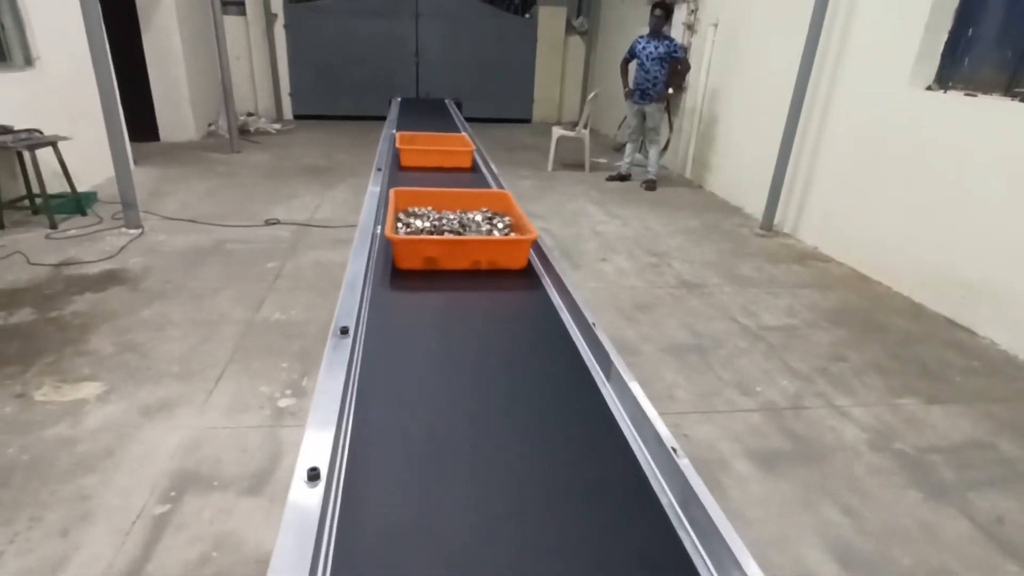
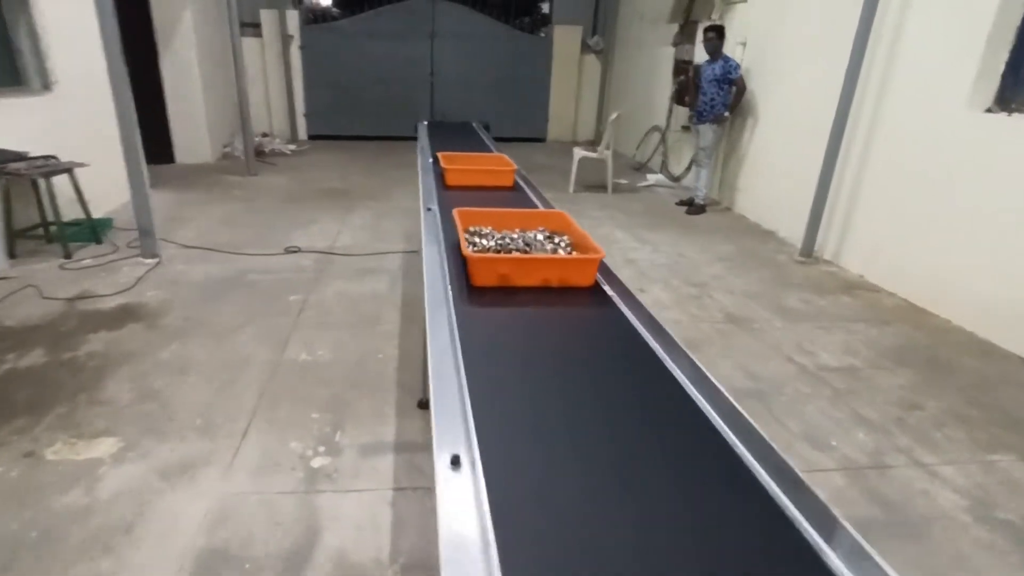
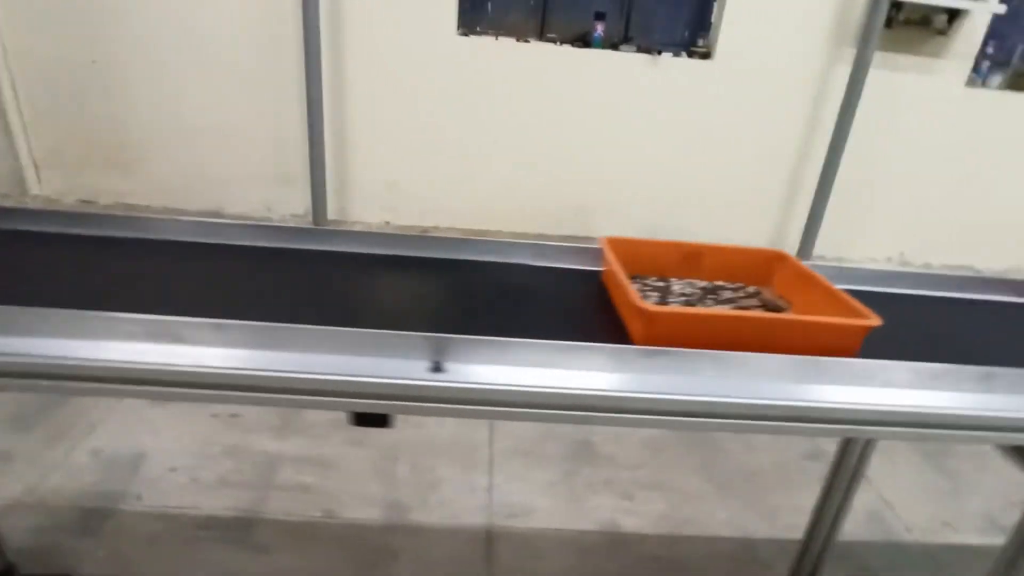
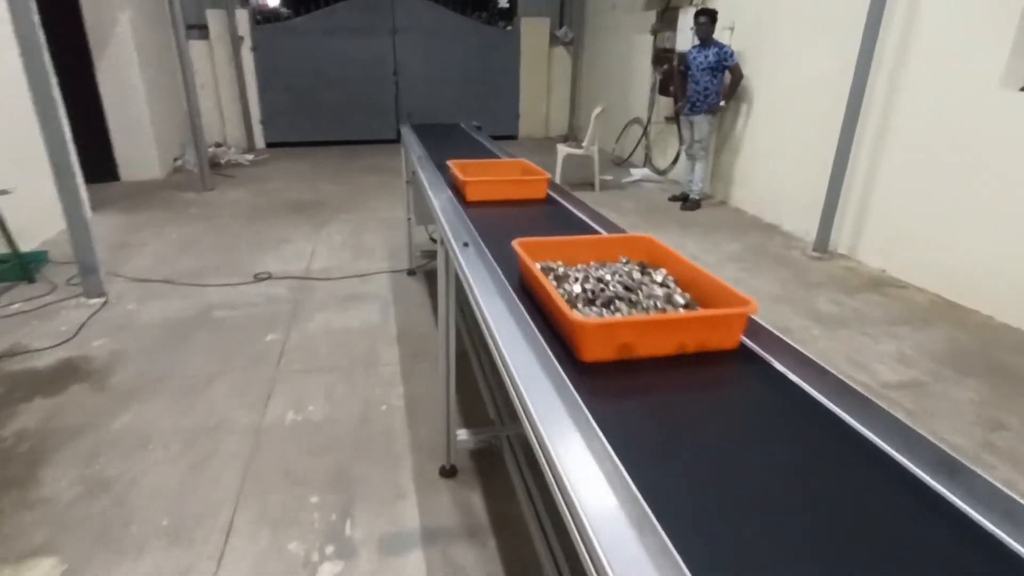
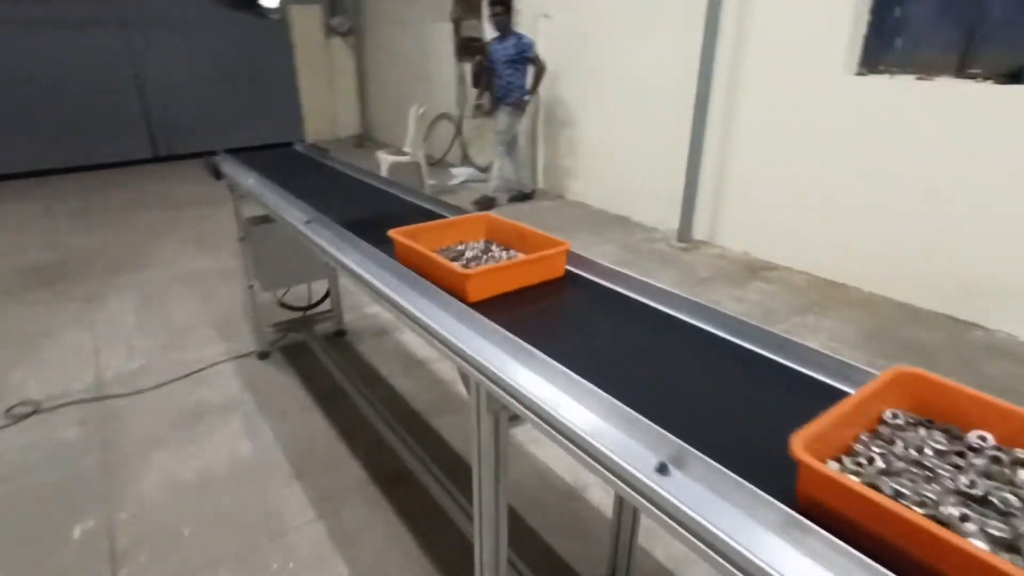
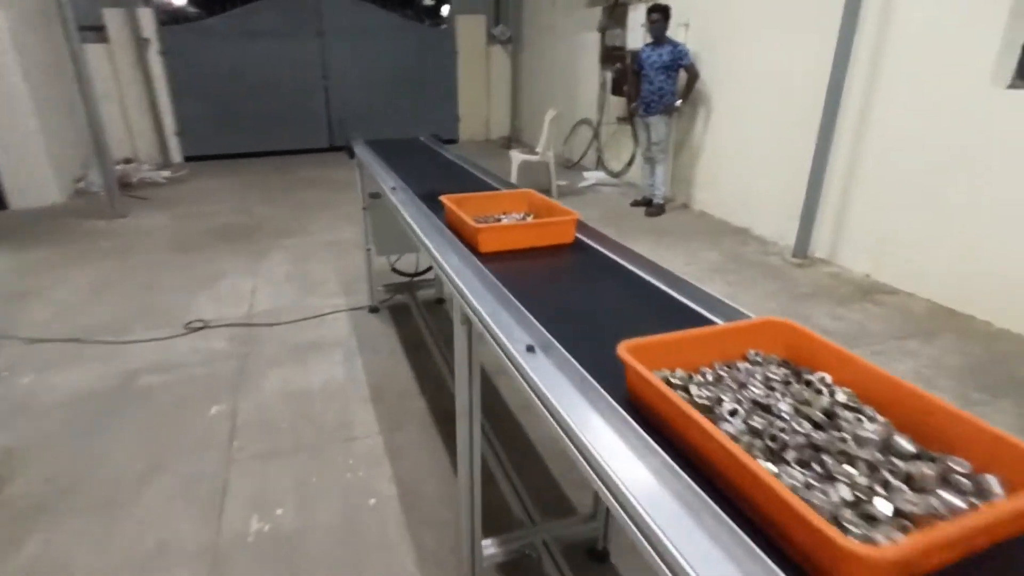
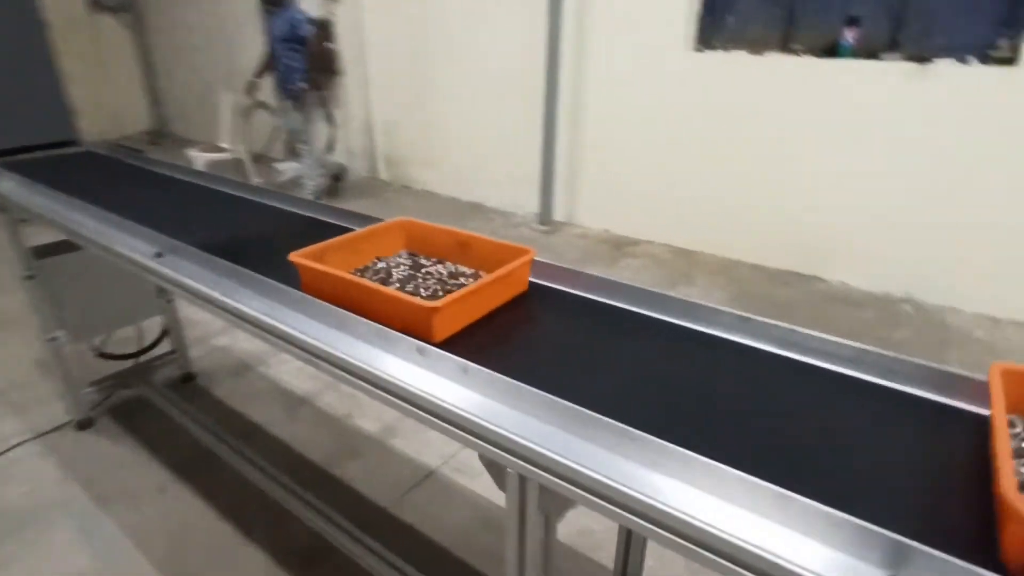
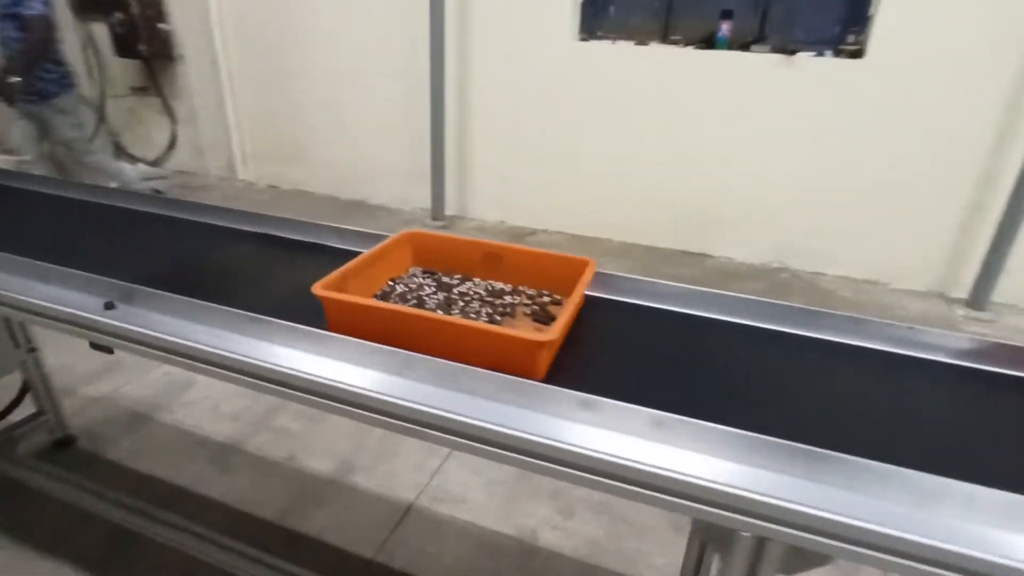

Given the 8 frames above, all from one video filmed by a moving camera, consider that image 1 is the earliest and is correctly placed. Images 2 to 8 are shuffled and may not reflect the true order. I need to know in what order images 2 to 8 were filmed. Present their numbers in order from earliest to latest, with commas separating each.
2, 4, 6, 5, 7, 8, 3
